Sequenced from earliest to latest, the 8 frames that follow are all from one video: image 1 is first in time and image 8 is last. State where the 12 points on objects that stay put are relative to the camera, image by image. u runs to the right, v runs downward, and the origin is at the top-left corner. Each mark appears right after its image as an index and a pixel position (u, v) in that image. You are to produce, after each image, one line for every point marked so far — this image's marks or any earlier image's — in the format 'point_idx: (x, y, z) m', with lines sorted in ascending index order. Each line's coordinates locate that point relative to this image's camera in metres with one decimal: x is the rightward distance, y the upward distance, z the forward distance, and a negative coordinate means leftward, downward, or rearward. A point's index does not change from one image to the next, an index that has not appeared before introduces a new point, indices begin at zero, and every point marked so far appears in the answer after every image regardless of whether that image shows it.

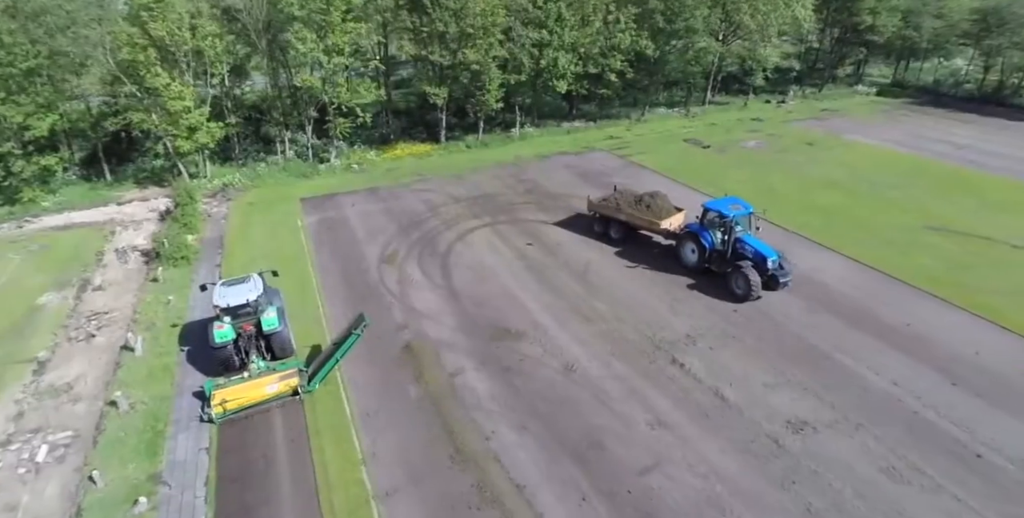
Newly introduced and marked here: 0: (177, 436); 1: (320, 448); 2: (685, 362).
0: (-6.4, -3.3, +10.6) m
1: (-3.4, -3.4, +10.0) m
2: (+3.8, -2.2, +11.8) m
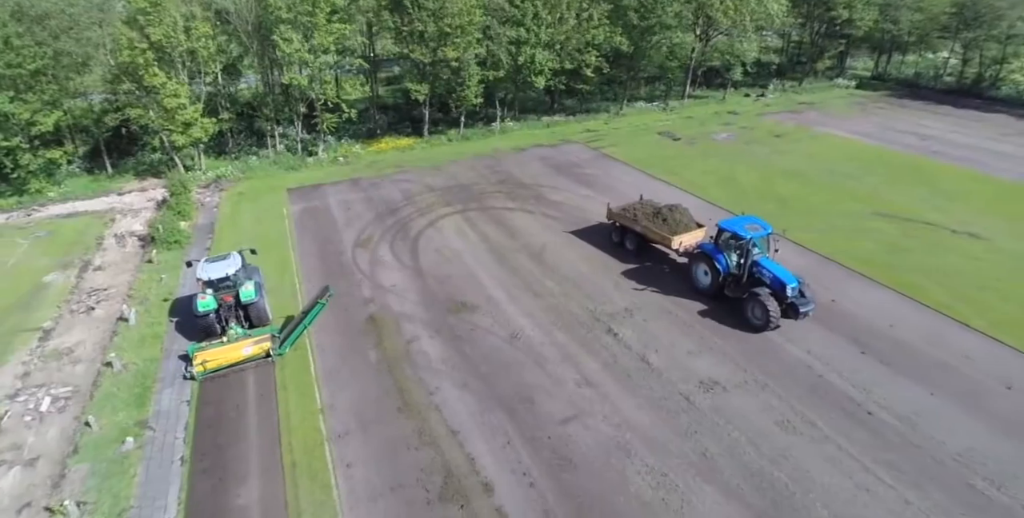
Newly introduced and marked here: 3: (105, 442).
0: (-7.6, -2.8, +12.1) m
1: (-4.6, -2.9, +11.4) m
2: (+2.6, -1.7, +13.1) m
3: (-7.8, -3.5, +10.7) m
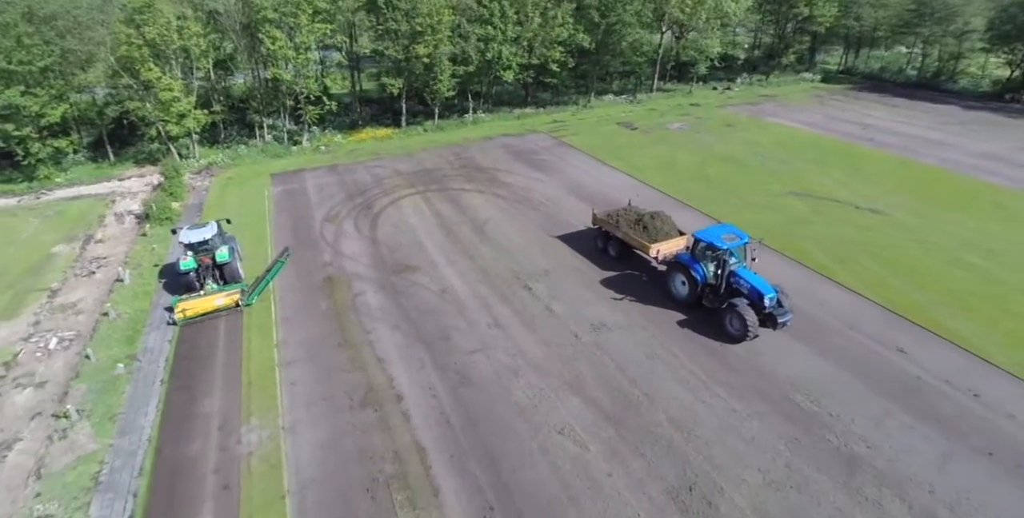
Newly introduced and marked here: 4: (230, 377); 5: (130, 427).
0: (-9.5, -1.9, +14.6) m
1: (-6.6, -2.0, +13.9) m
2: (+0.7, -0.8, +15.5) m
3: (-9.7, -2.6, +13.2) m
4: (-6.4, -2.7, +12.6) m
5: (-7.8, -3.5, +11.4) m
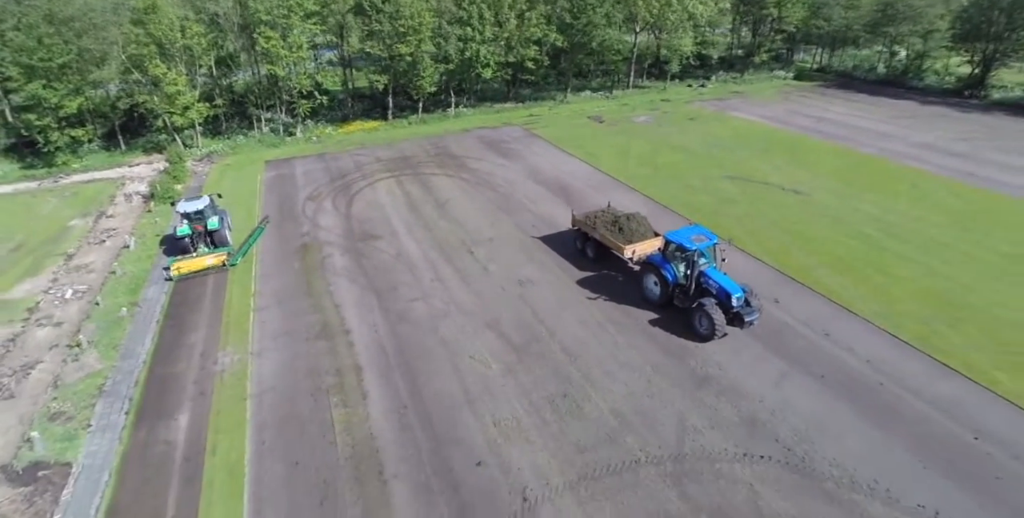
0: (-11.3, -0.8, +17.2) m
1: (-8.4, -1.0, +16.5) m
2: (-1.1, +0.2, +18.0) m
3: (-11.5, -1.5, +15.8) m
4: (-8.2, -1.6, +15.2) m
5: (-9.7, -2.4, +14.0) m
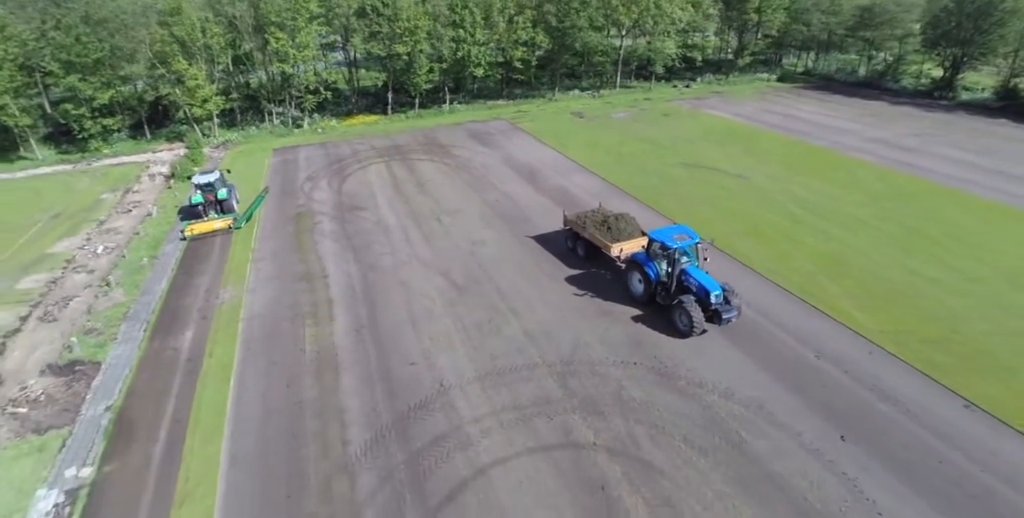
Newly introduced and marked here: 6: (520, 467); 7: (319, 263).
0: (-12.7, +0.6, +20.4) m
1: (-9.9, +0.4, +19.6) m
2: (-2.5, +1.4, +20.8) m
3: (-13.1, -0.1, +19.0) m
4: (-9.7, -0.2, +18.3) m
5: (-11.3, -1.0, +17.2) m
6: (+0.1, -3.9, +10.1) m
7: (-6.3, -0.1, +18.0) m
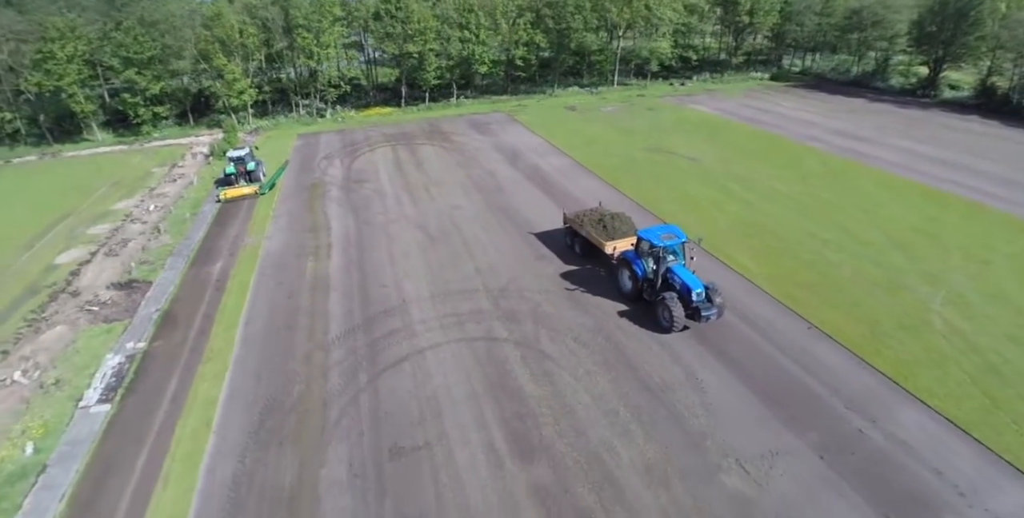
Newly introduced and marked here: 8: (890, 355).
0: (-13.8, +2.5, +24.8) m
1: (-11.0, +2.2, +23.8) m
2: (-3.6, +3.1, +24.7) m
3: (-14.3, +1.8, +23.4) m
4: (-11.0, +1.6, +22.5) m
5: (-12.6, +0.9, +21.5) m
6: (-1.6, -2.3, +13.8) m
7: (-7.6, +1.6, +22.1) m
8: (+9.0, -2.3, +13.0) m
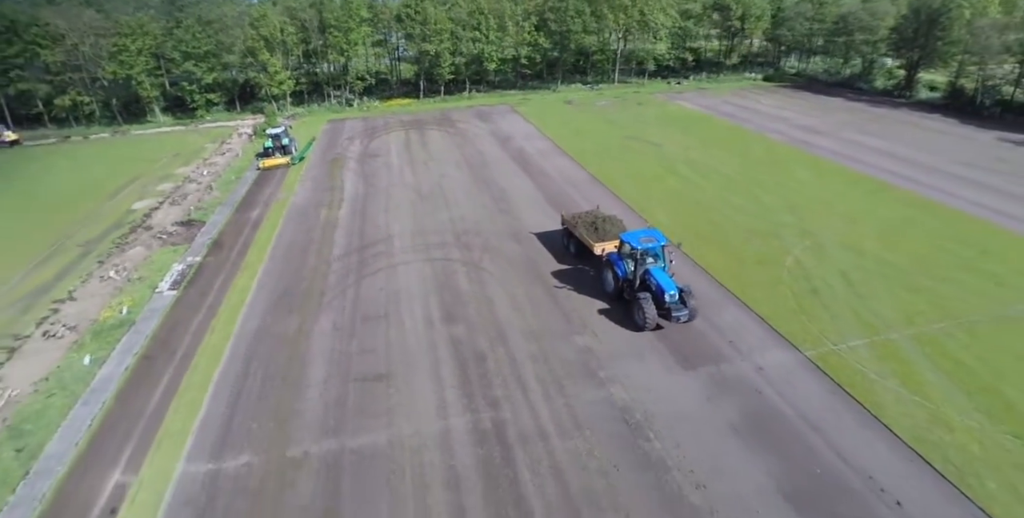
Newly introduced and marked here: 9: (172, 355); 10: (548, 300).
0: (-14.7, +4.9, +30.5) m
1: (-11.9, +4.5, +29.3) m
2: (-4.4, +5.1, +29.7) m
3: (-15.2, +4.2, +29.1) m
4: (-12.0, +3.9, +28.1) m
5: (-13.7, +3.3, +27.1) m
6: (-3.3, -0.2, +18.8) m
7: (-8.7, +3.8, +27.4) m
8: (+7.2, -0.6, +17.4) m
9: (-9.2, -2.6, +14.9) m
10: (+1.1, -1.2, +16.5) m
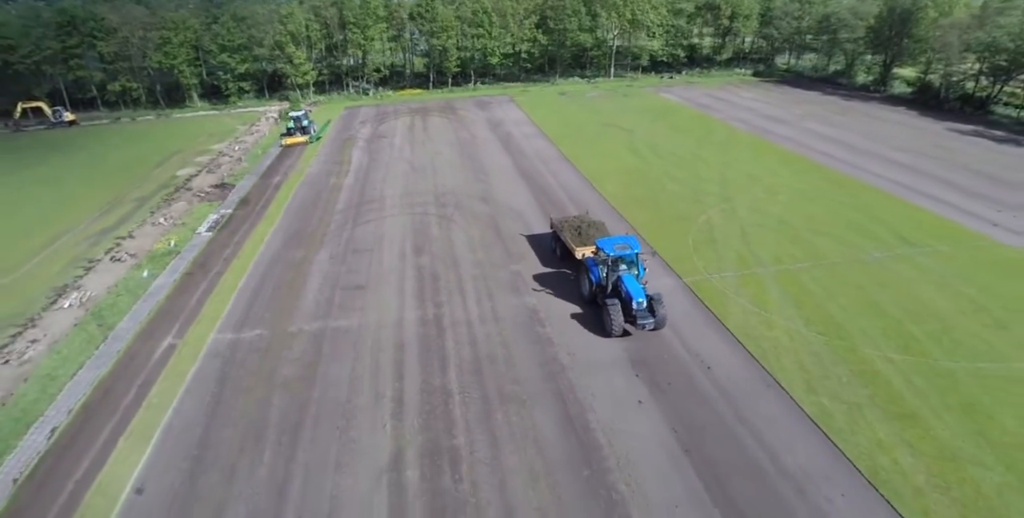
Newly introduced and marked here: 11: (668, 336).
0: (-15.5, +7.2, +35.4) m
1: (-12.8, +6.8, +34.1) m
2: (-5.3, +7.2, +34.2) m
3: (-16.1, +6.5, +34.1) m
4: (-12.9, +6.1, +32.9) m
5: (-14.7, +5.5, +32.0) m
6: (-4.8, +1.7, +23.3) m
7: (-9.6, +6.0, +32.1) m
8: (+5.6, +1.1, +21.4) m
9: (-10.9, -0.5, +19.6) m
10: (-0.5, +0.6, +20.7) m
11: (+4.4, -2.2, +15.4) m
